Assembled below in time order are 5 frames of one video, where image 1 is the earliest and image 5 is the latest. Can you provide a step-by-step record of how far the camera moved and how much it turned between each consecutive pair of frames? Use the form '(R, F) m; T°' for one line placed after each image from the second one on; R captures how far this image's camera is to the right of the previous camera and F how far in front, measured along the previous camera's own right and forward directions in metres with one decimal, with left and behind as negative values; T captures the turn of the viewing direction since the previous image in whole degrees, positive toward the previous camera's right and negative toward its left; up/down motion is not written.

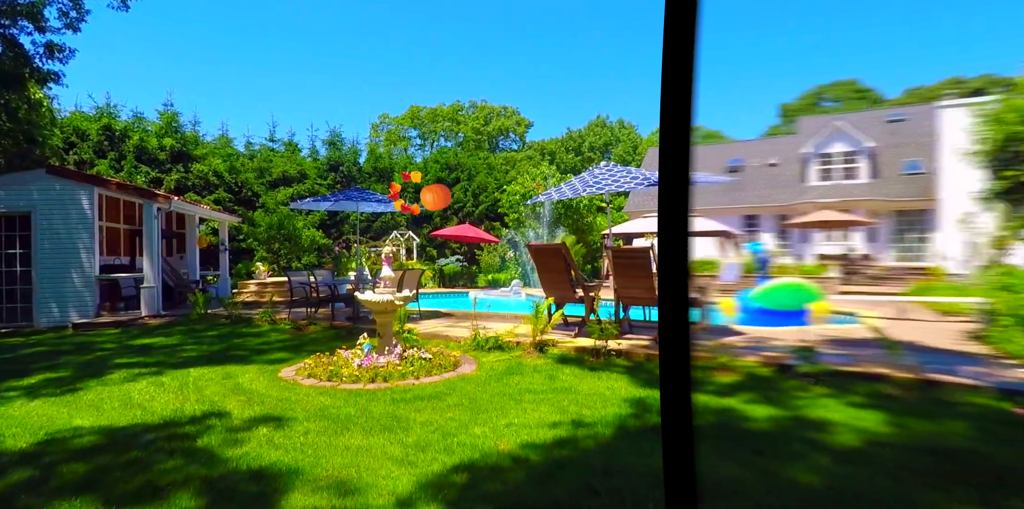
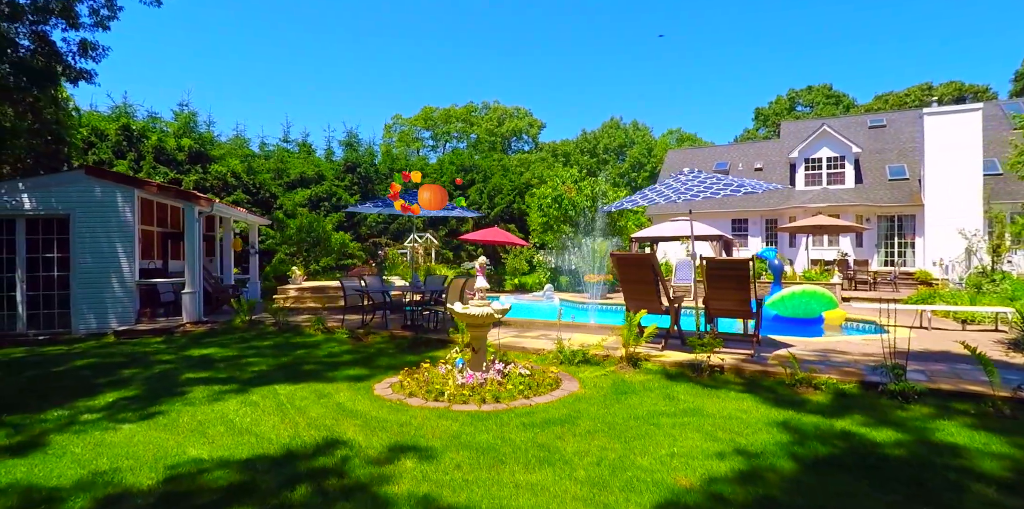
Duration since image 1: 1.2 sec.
(-1.1, +0.4) m; 0°
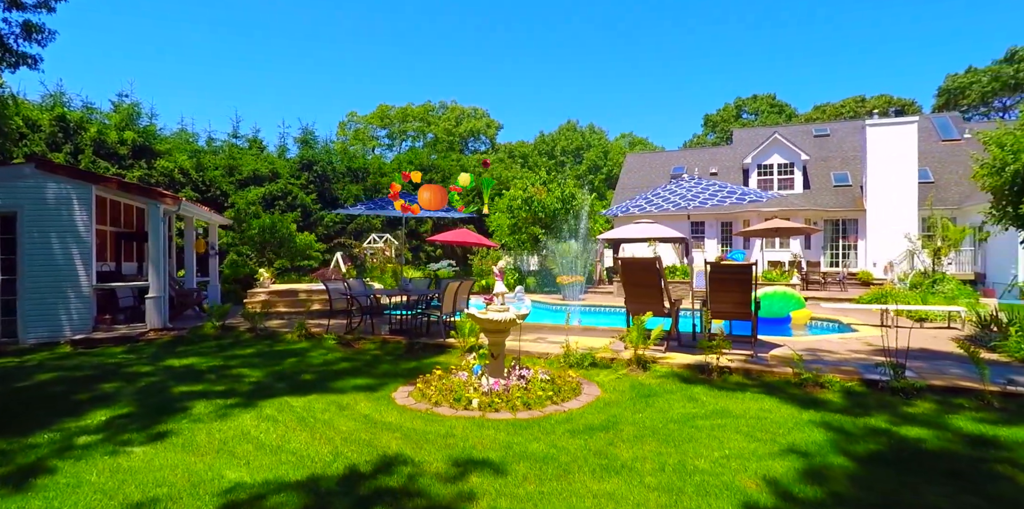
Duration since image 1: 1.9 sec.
(-0.8, +0.1) m; +6°
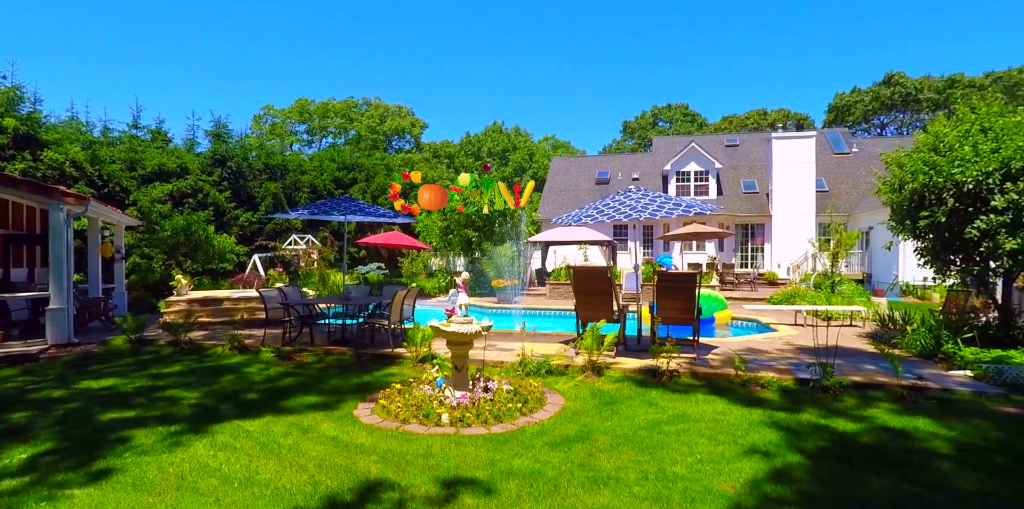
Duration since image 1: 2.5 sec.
(-0.5, 0.0) m; +8°
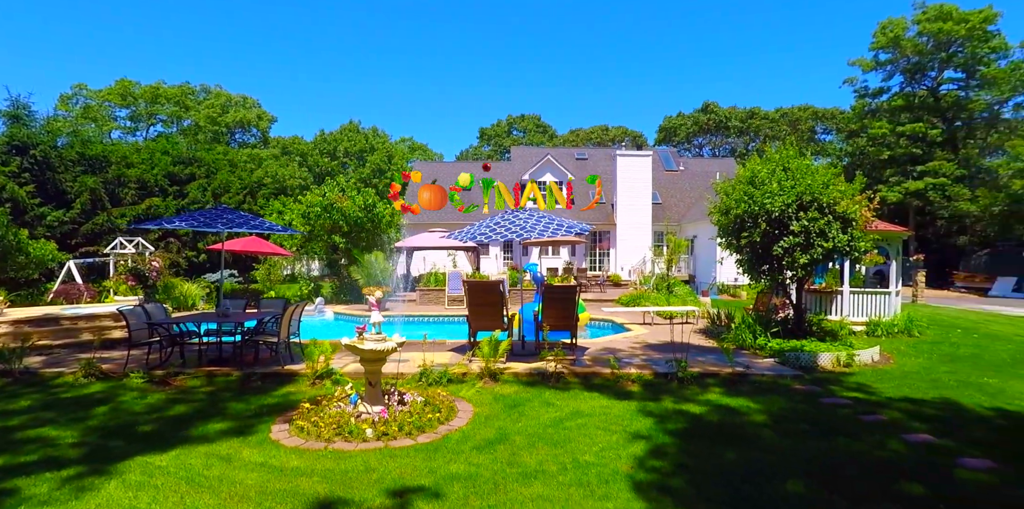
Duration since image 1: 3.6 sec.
(-0.7, -0.4) m; +15°
